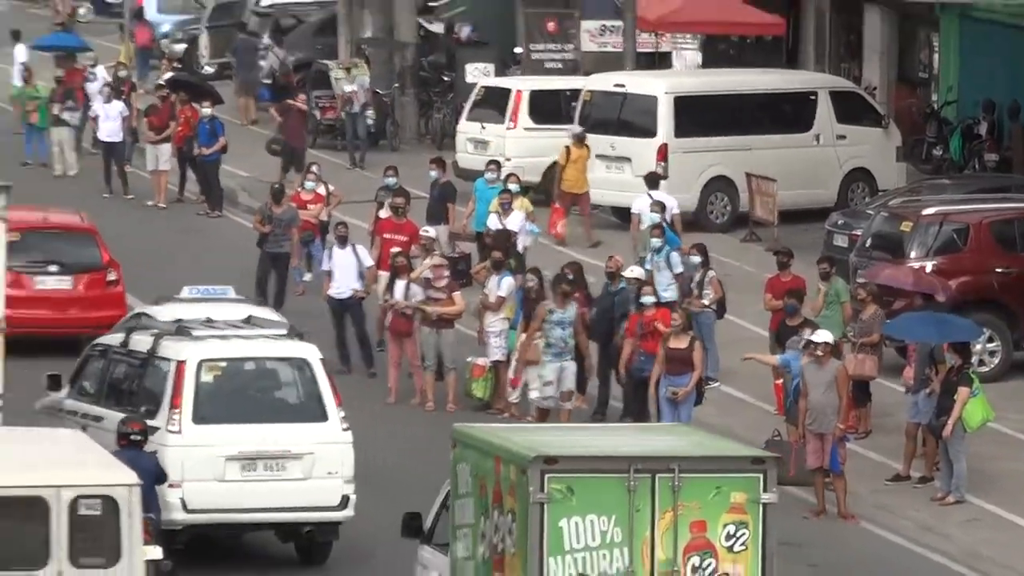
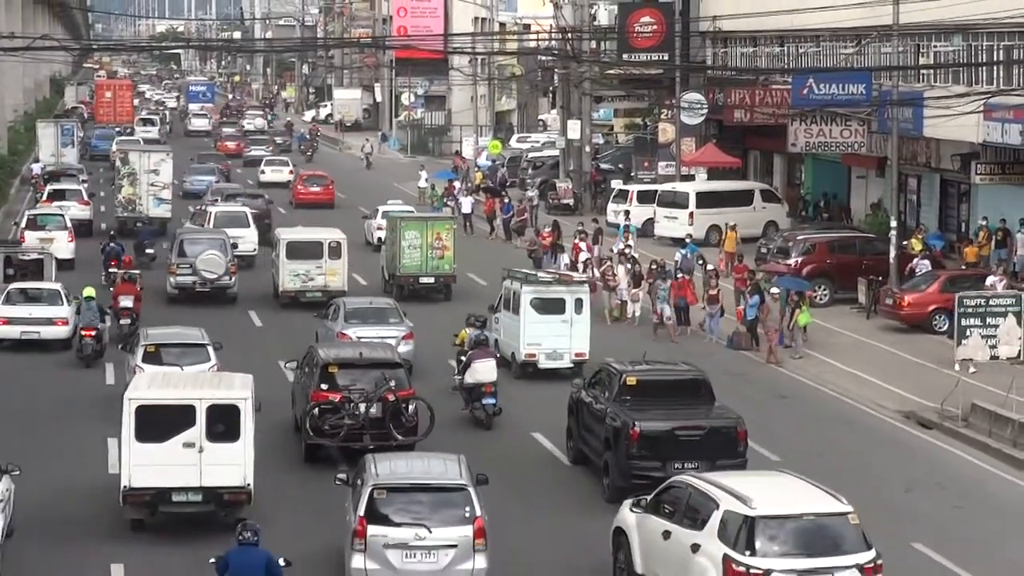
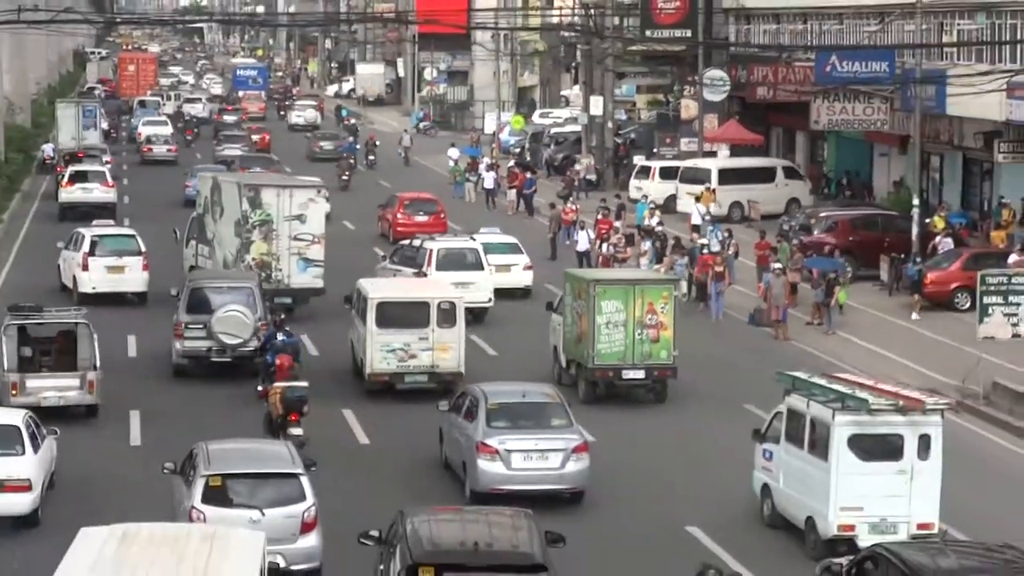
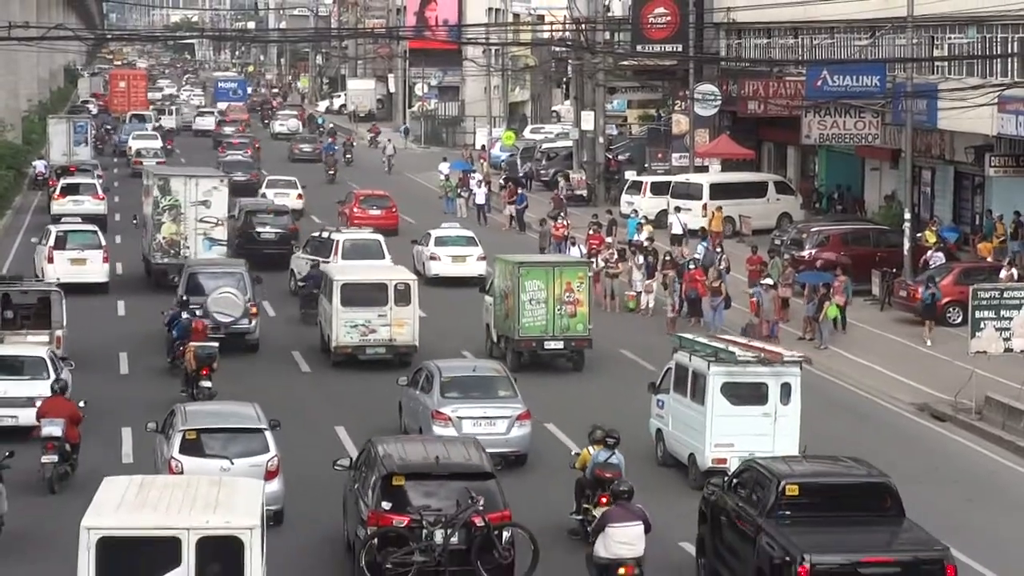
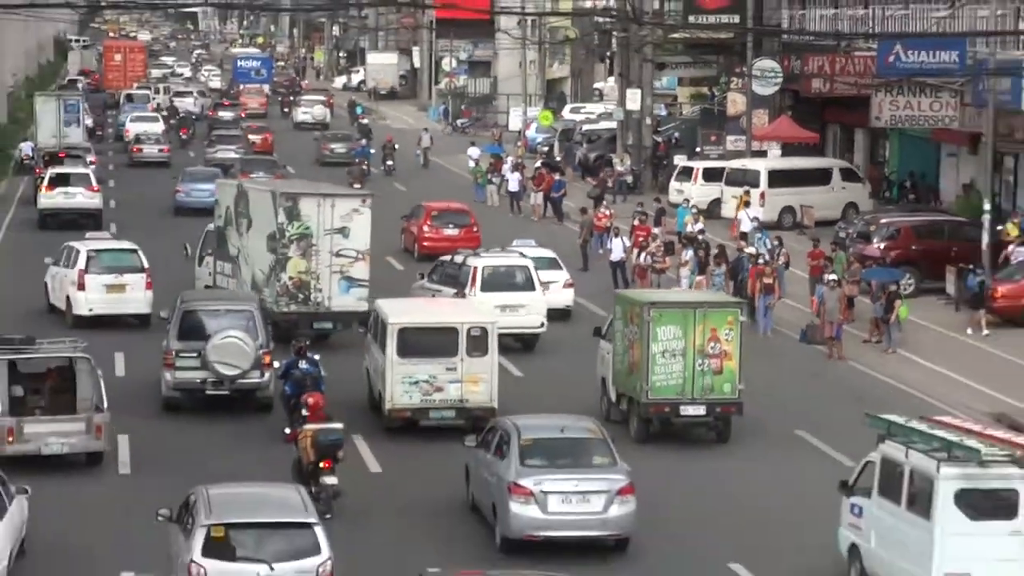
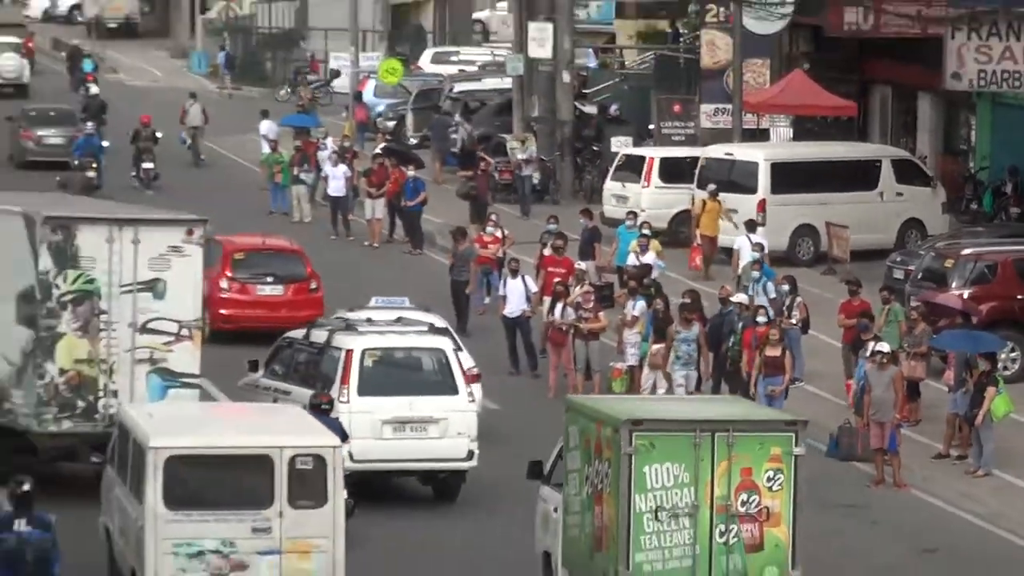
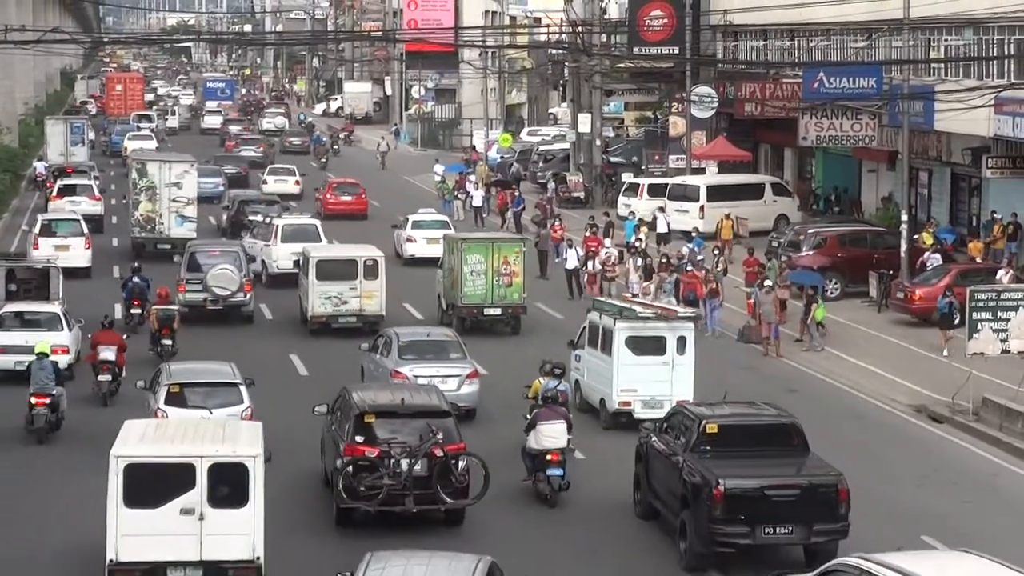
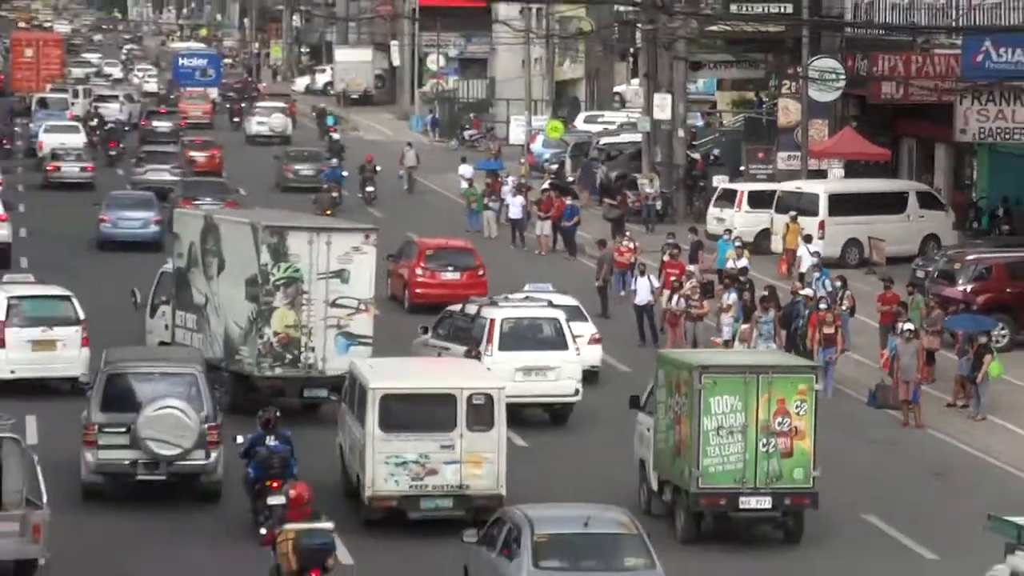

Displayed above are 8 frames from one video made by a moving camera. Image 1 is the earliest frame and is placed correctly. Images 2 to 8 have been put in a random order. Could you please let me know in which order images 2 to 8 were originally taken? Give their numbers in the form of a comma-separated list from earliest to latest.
6, 8, 5, 3, 4, 7, 2
